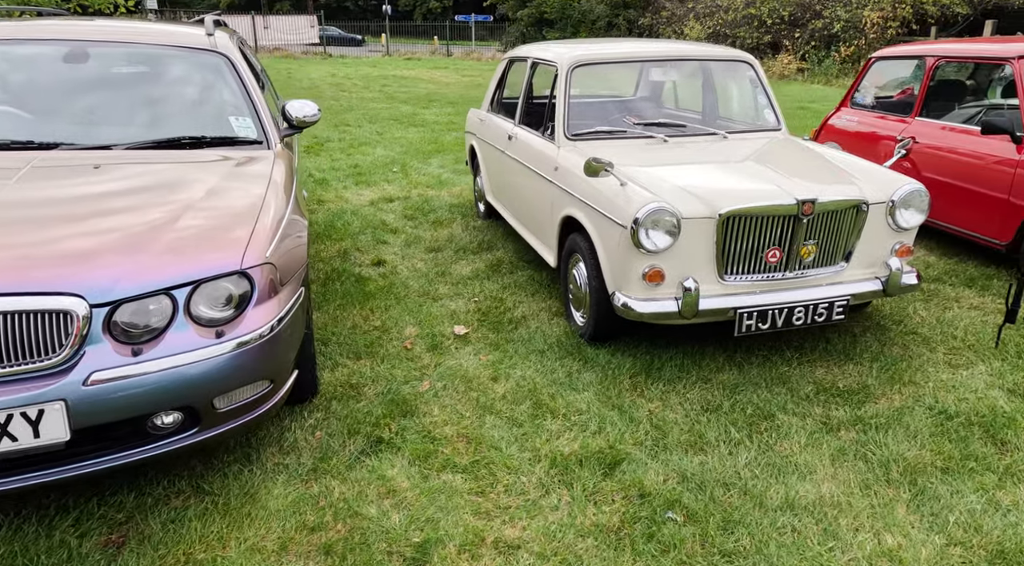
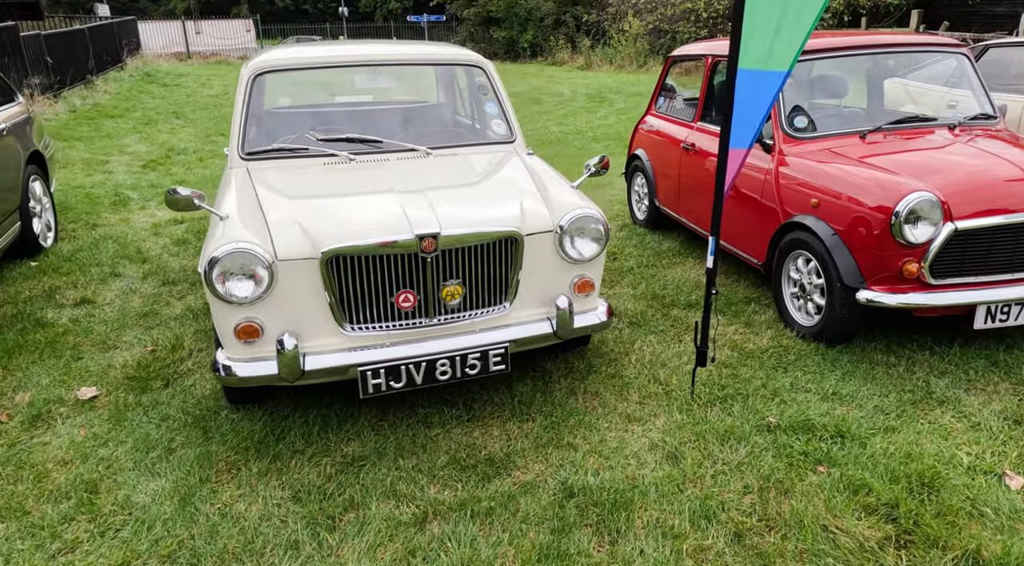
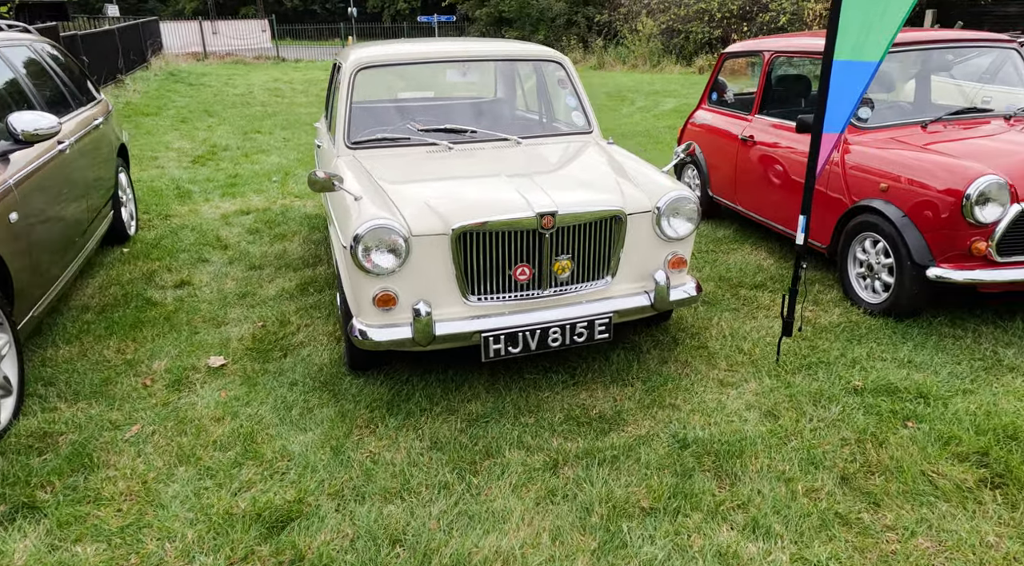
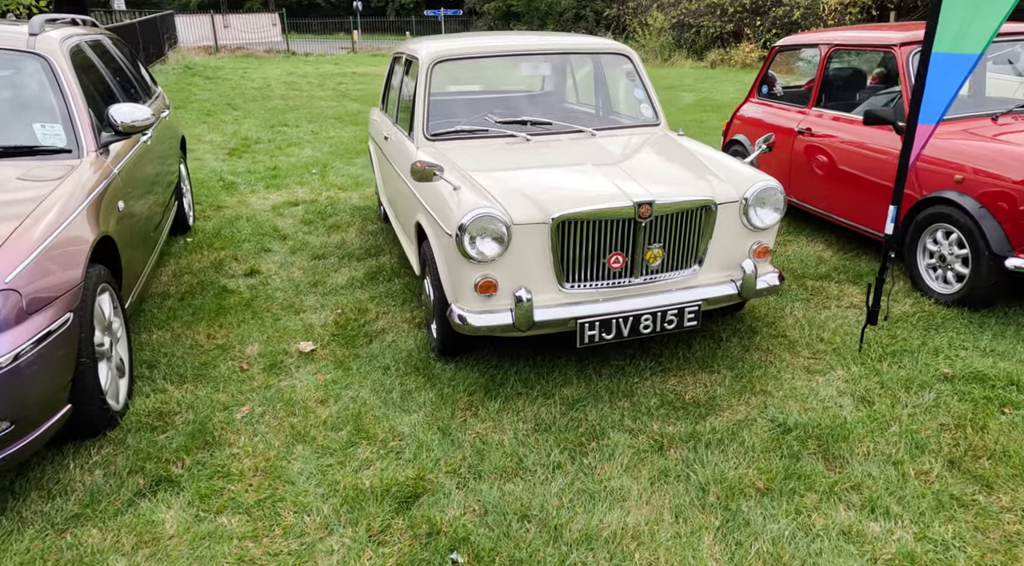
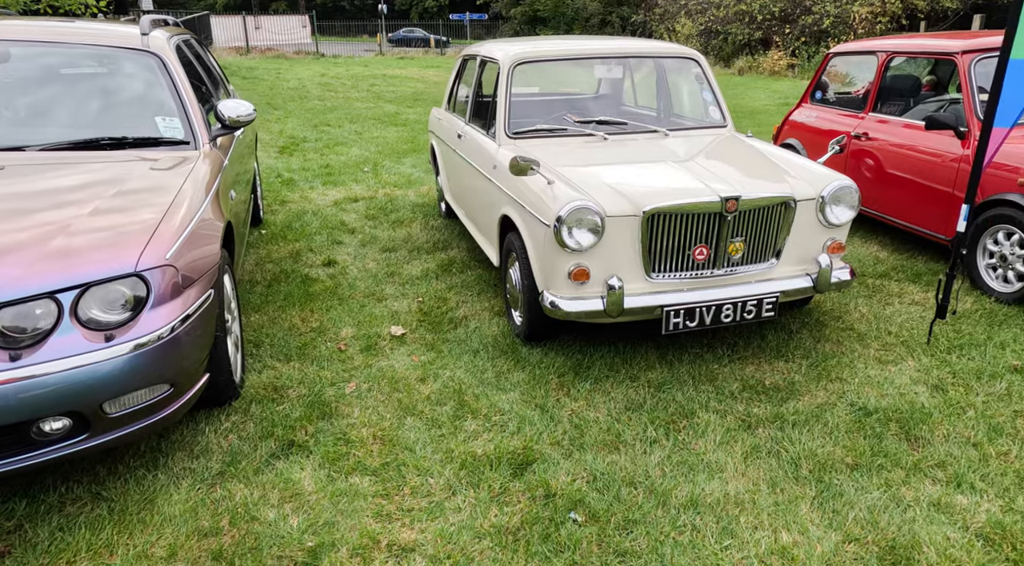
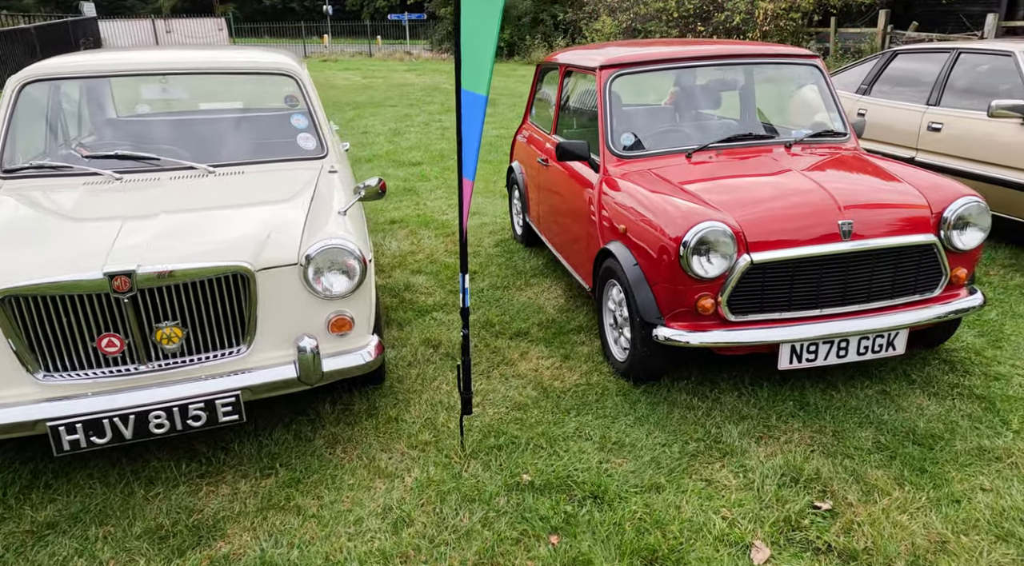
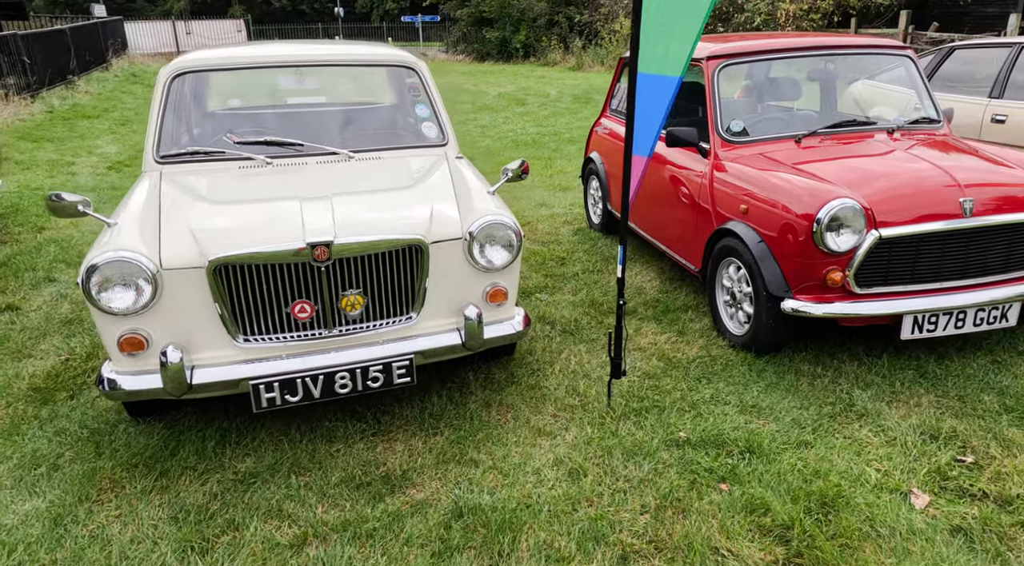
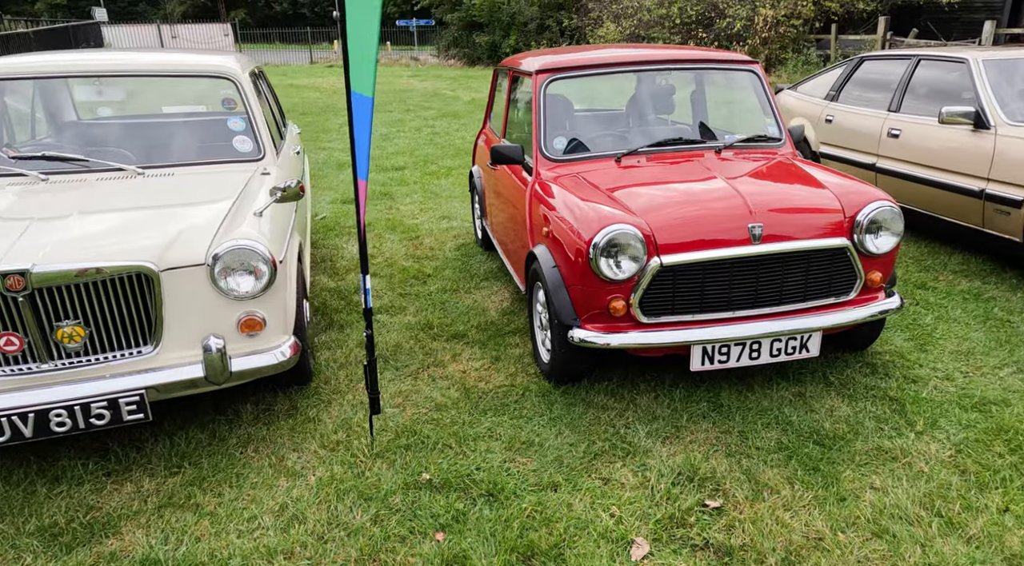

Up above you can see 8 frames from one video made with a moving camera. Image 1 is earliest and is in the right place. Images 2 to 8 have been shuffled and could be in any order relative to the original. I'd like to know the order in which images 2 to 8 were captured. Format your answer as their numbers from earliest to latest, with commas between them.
5, 4, 3, 2, 7, 6, 8
